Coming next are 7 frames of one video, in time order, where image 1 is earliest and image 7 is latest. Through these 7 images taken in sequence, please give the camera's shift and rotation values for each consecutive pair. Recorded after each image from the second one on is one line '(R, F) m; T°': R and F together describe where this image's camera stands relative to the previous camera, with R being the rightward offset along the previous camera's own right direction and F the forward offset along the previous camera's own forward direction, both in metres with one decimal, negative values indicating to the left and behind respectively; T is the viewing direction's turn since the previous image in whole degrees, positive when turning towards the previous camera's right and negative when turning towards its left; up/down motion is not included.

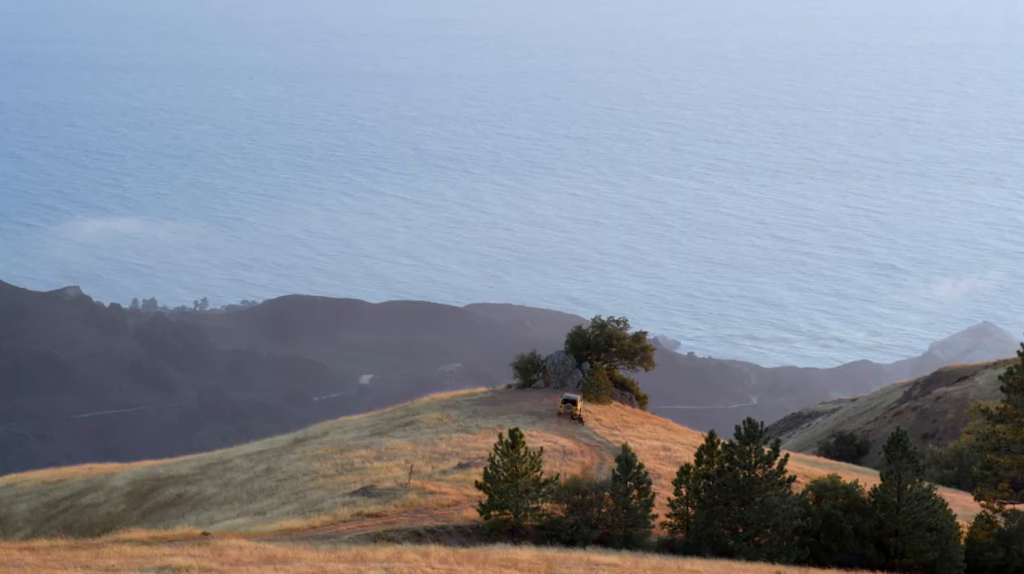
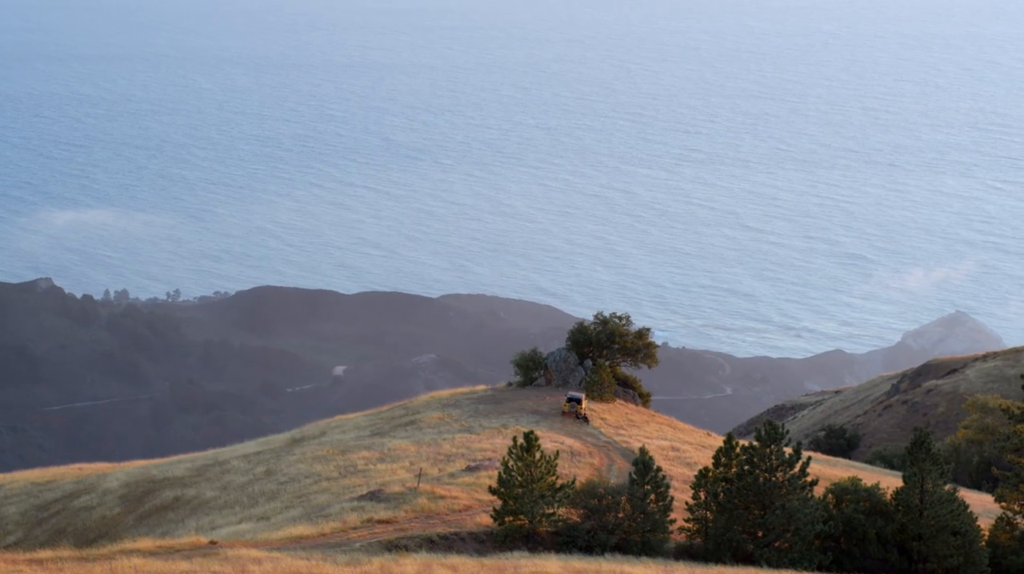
(-0.7, +1.0) m; +1°
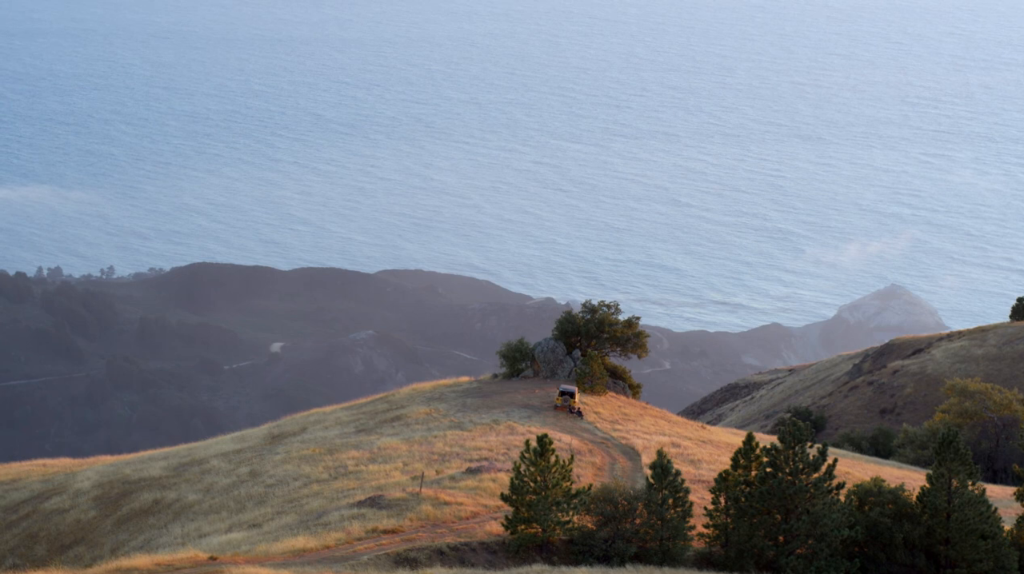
(-1.3, +1.8) m; +2°
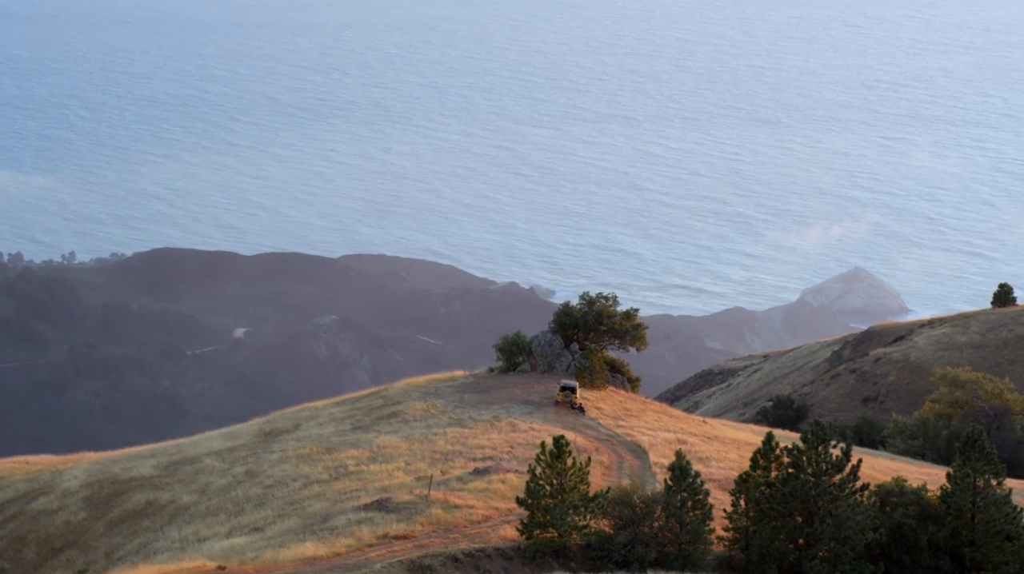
(-0.9, +1.1) m; +1°
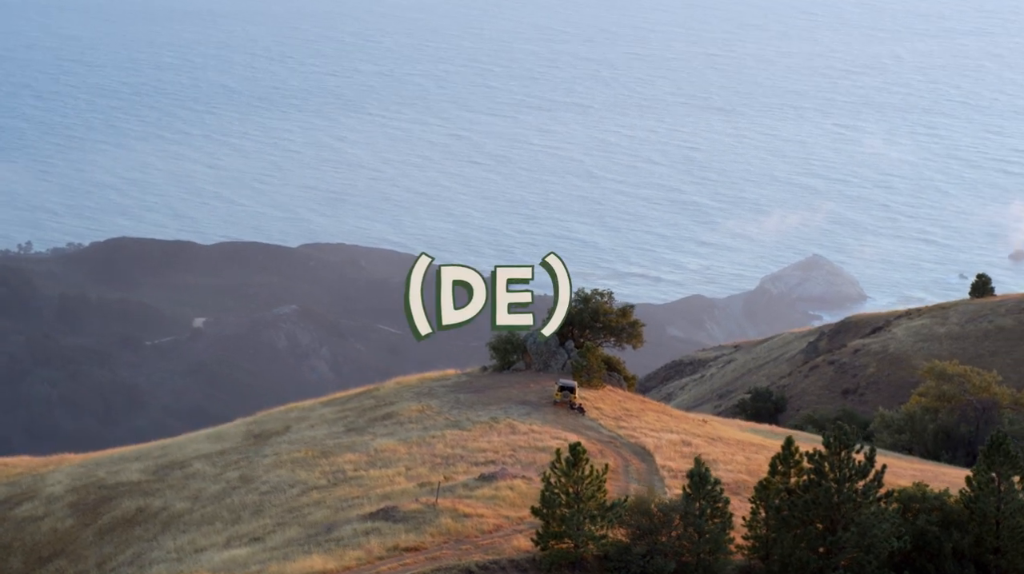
(-0.9, +1.1) m; +1°
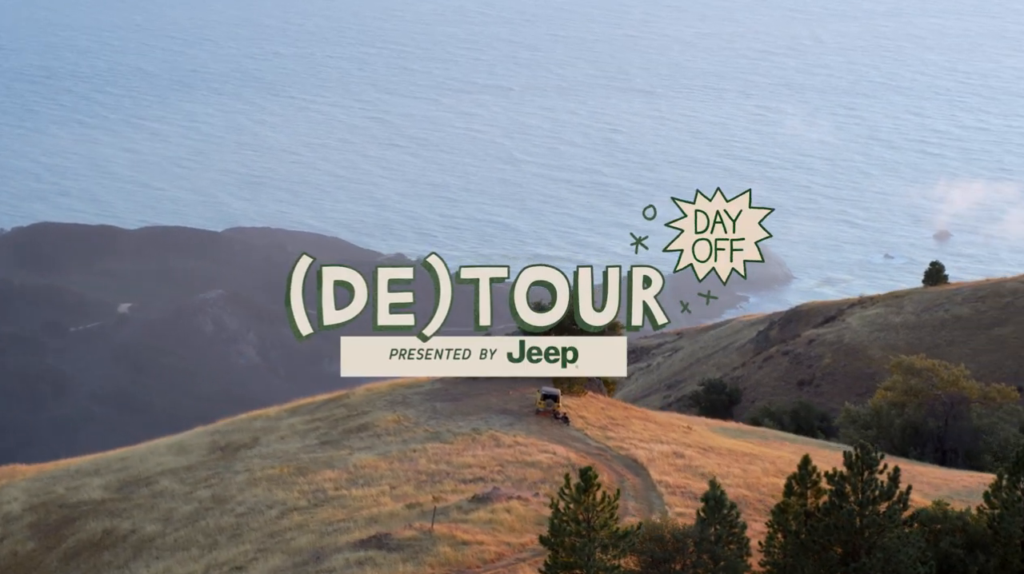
(-1.2, +1.9) m; +2°
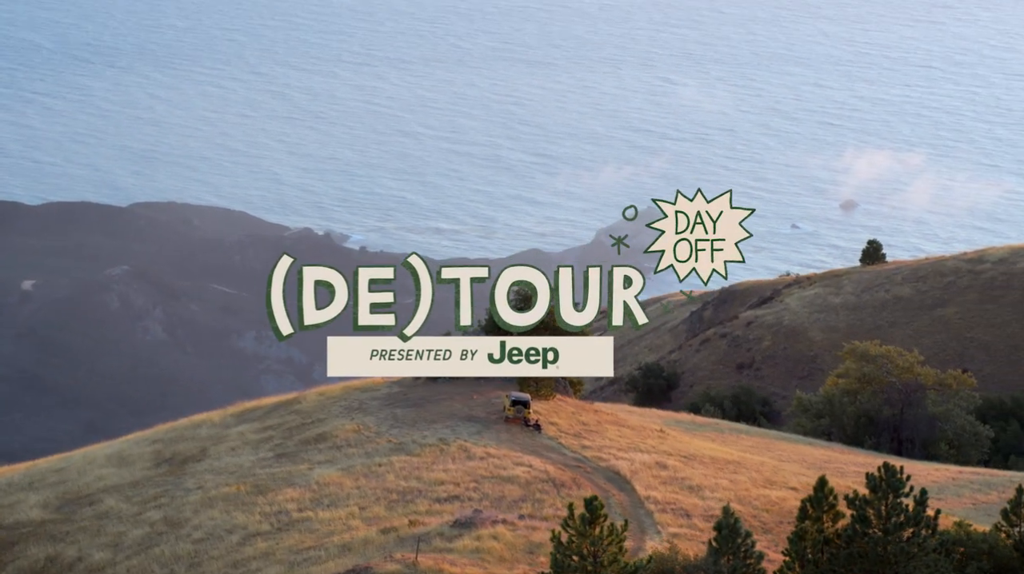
(-1.3, +2.5) m; +3°
